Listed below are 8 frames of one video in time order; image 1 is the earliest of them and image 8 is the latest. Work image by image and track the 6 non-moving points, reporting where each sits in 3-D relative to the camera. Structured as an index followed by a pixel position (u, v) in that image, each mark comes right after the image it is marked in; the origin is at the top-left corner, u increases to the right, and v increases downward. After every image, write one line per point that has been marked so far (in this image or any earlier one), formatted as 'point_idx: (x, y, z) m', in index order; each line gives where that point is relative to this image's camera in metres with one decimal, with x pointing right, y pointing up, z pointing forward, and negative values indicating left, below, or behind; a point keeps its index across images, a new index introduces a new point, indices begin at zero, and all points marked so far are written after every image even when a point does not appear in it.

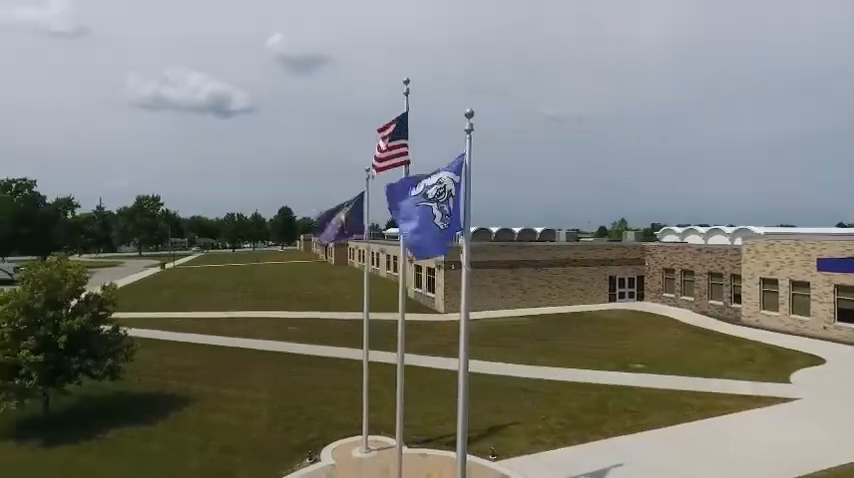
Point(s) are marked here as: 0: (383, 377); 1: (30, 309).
0: (-1.6, -5.0, +18.8) m
1: (-10.9, -1.9, +14.6) m
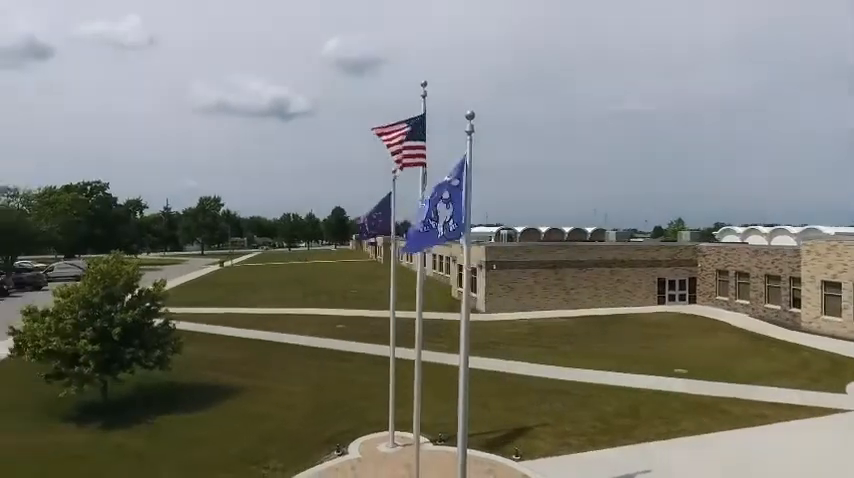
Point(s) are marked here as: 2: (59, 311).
0: (-0.3, -5.0, +19.1) m
1: (-10.1, -1.9, +15.8) m
2: (-10.9, -2.1, +15.7) m
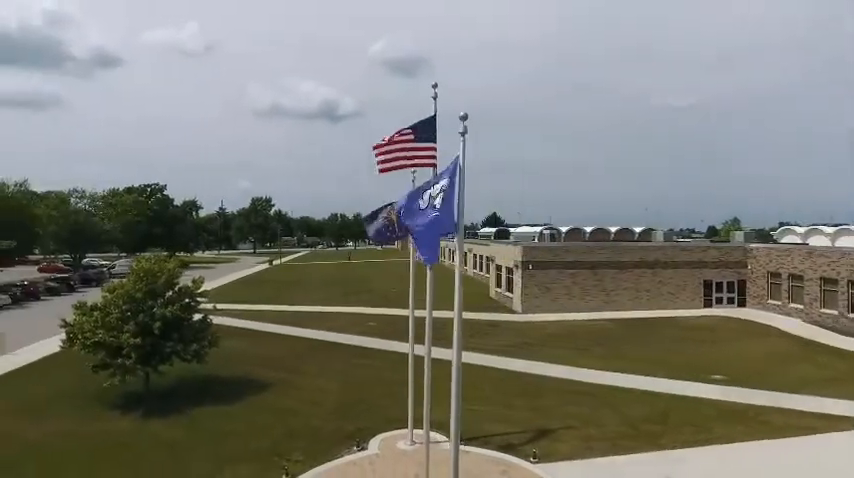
0: (+0.7, -5.0, +19.2) m
1: (-9.4, -1.9, +16.8) m
2: (-10.2, -2.1, +16.7) m
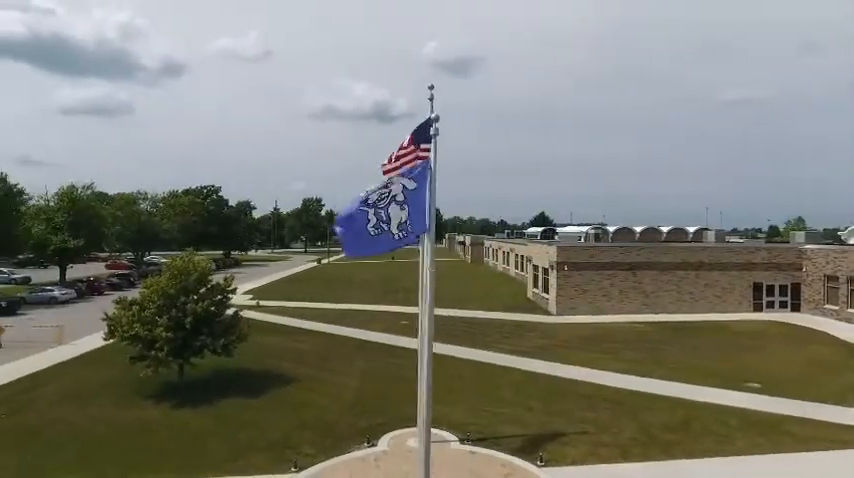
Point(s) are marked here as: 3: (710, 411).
0: (+1.4, -5.0, +19.2) m
1: (-8.8, -1.8, +17.8) m
2: (-9.6, -2.1, +17.8) m
3: (+8.0, -4.9, +15.0) m
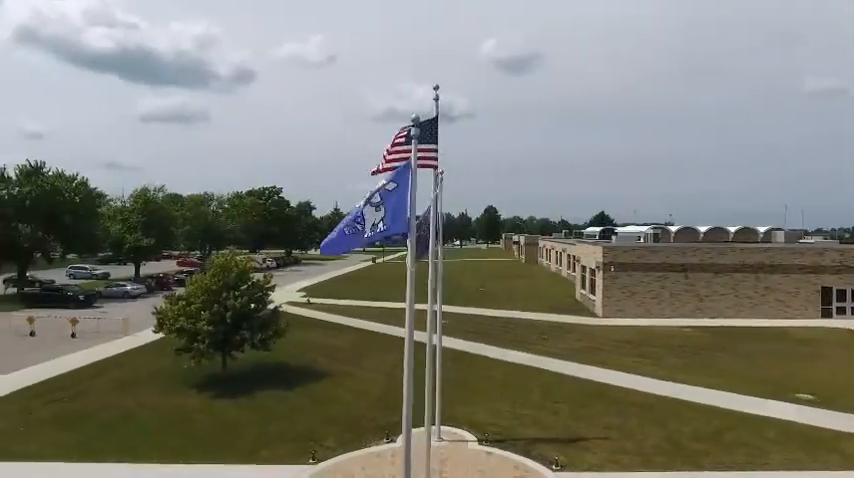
0: (+2.5, -4.9, +19.0) m
1: (-7.8, -1.8, +18.8) m
2: (-8.6, -2.0, +18.9) m
3: (+8.6, -4.9, +14.1) m
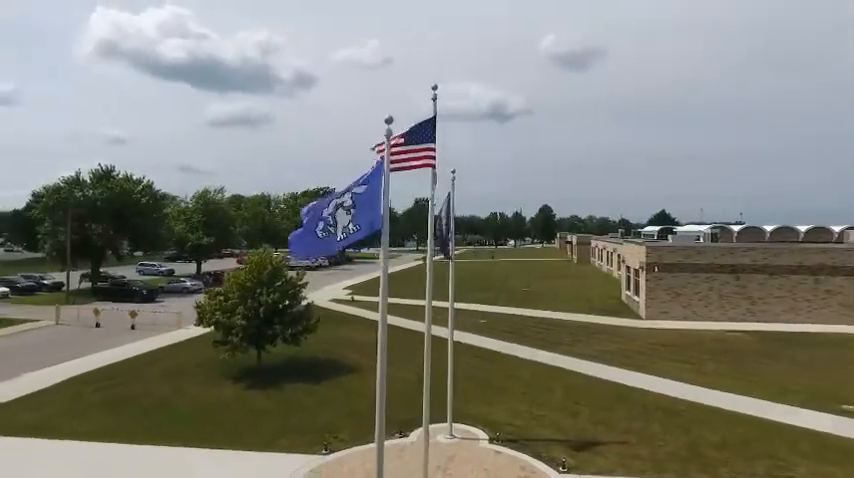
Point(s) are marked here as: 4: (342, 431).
0: (+3.4, -4.9, +18.8) m
1: (-6.8, -1.7, +19.7) m
2: (-7.6, -2.0, +20.0) m
3: (+8.9, -4.9, +13.3) m
4: (-2.3, -5.3, +14.6) m
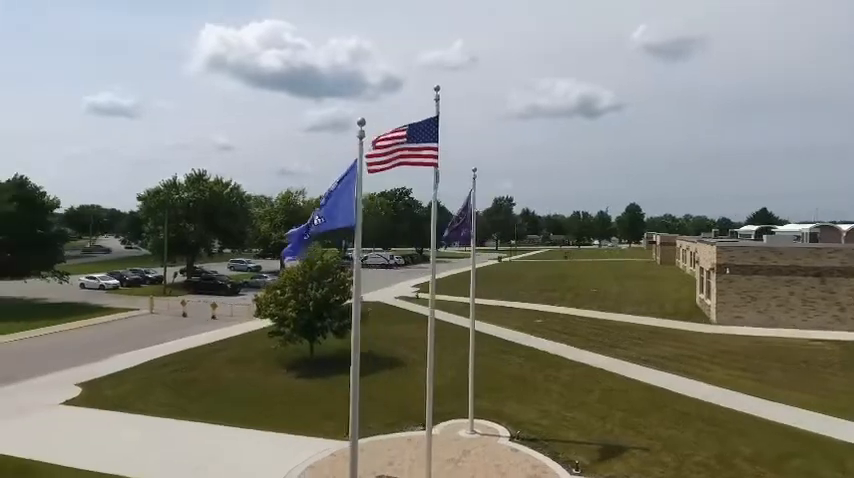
0: (+4.7, -4.8, +18.5) m
1: (-5.2, -1.7, +21.0) m
2: (-5.9, -1.9, +21.4) m
3: (+9.2, -4.8, +12.1) m
4: (-1.6, -5.3, +15.2) m
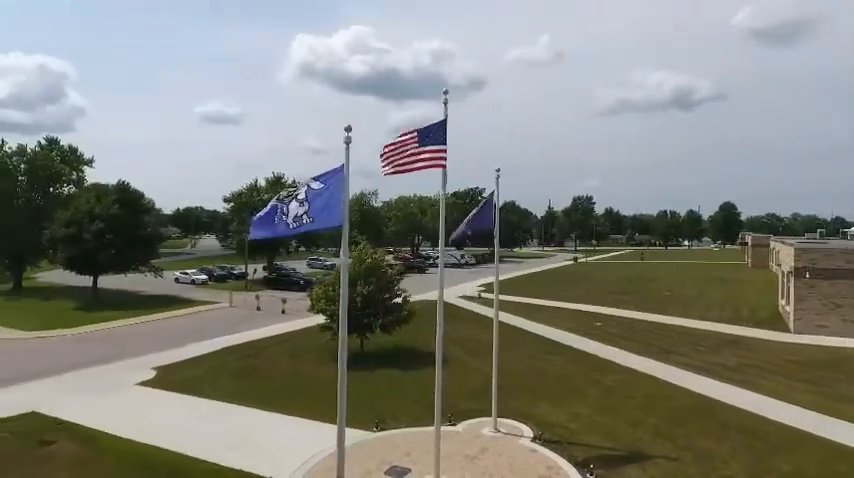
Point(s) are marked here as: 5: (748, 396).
0: (+6.0, -4.8, +18.0) m
1: (-3.4, -1.6, +22.0) m
2: (-4.1, -1.8, +22.5) m
3: (+9.5, -4.8, +11.0) m
4: (-0.8, -5.2, +15.7) m
5: (+9.8, -4.8, +16.1) m
